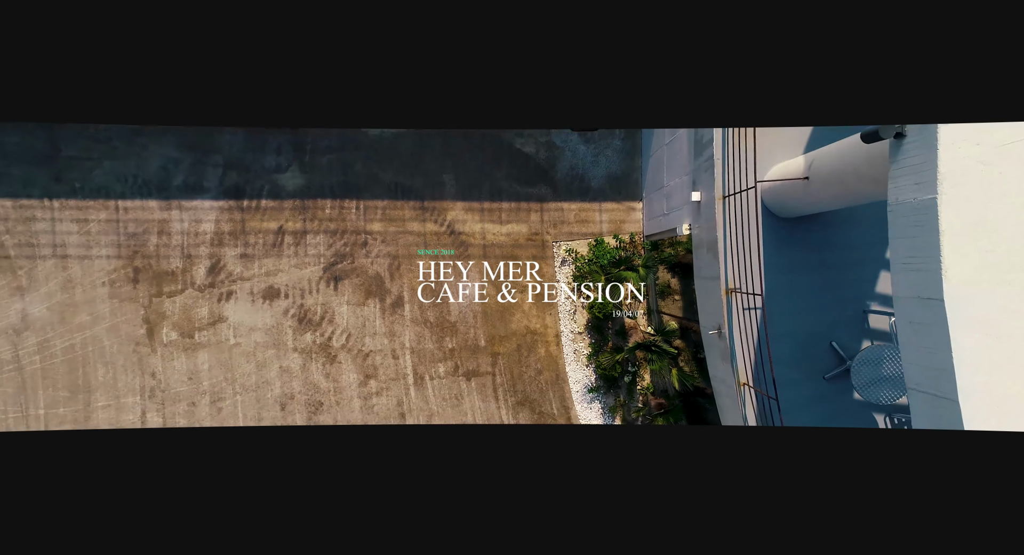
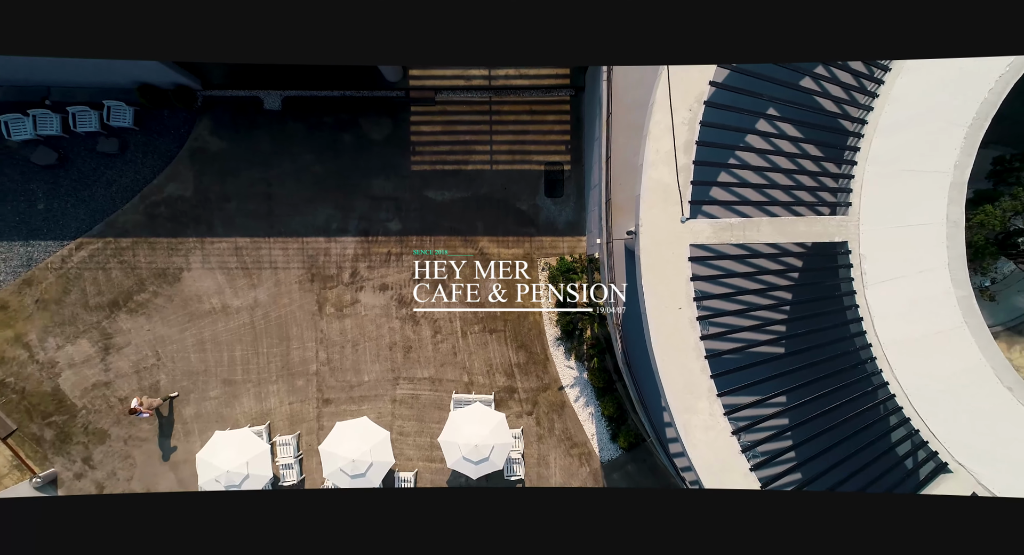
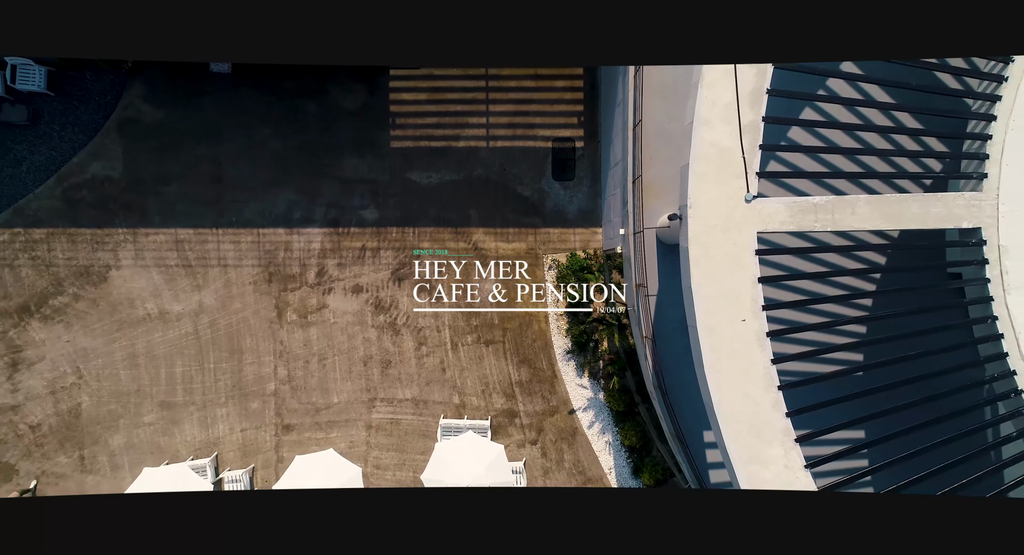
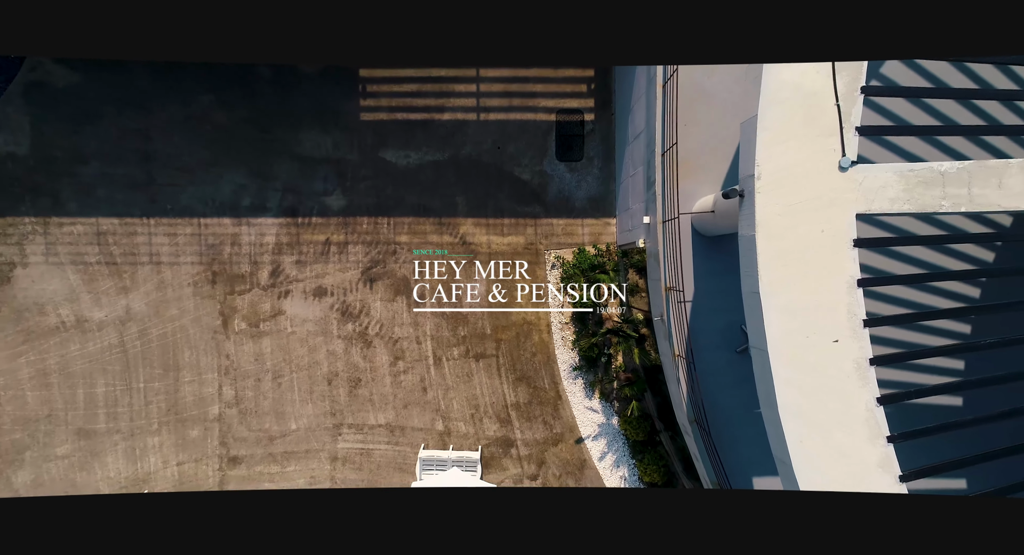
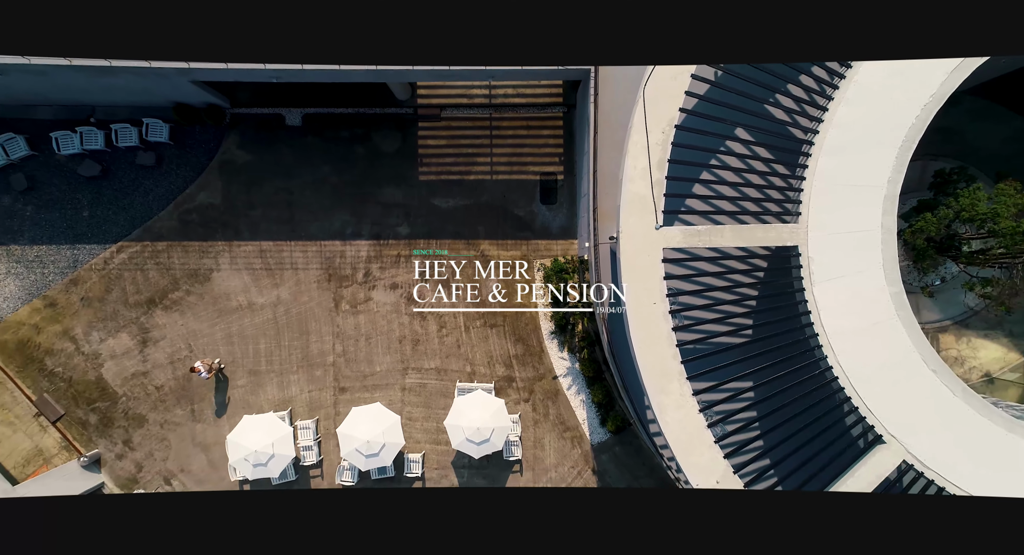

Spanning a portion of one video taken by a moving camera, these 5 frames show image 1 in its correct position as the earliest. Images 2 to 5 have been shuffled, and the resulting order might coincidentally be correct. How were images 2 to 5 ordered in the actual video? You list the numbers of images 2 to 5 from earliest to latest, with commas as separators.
4, 3, 2, 5
